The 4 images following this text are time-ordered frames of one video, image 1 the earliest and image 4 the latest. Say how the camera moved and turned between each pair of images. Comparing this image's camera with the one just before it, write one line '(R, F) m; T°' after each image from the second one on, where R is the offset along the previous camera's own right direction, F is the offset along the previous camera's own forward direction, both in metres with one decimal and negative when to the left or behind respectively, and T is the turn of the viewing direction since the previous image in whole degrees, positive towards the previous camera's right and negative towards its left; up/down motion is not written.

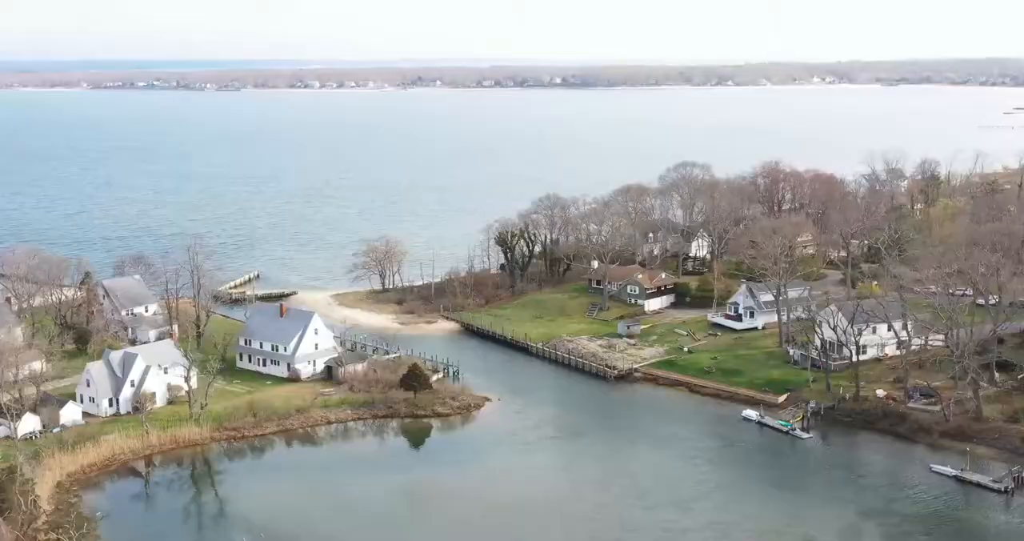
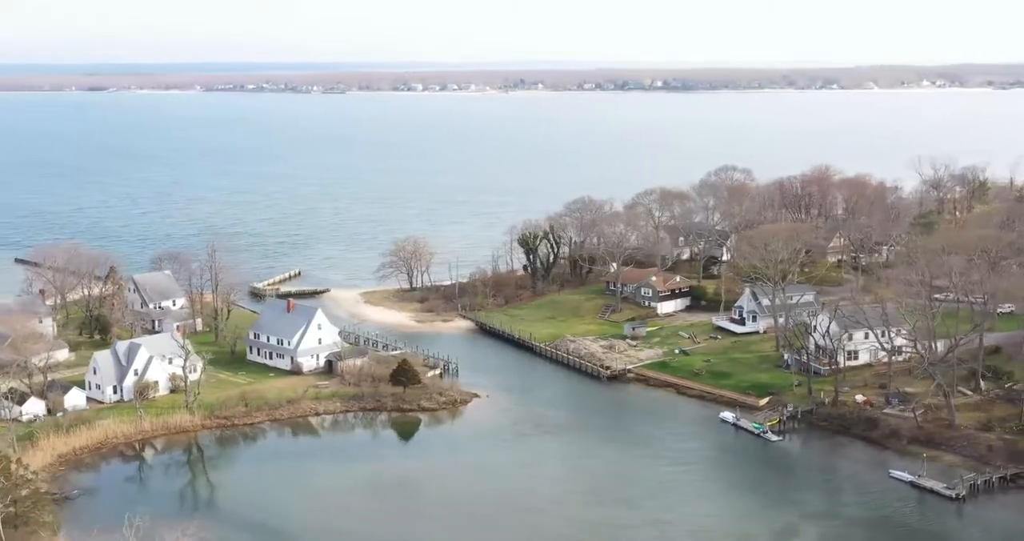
(+4.3, -0.8) m; -5°
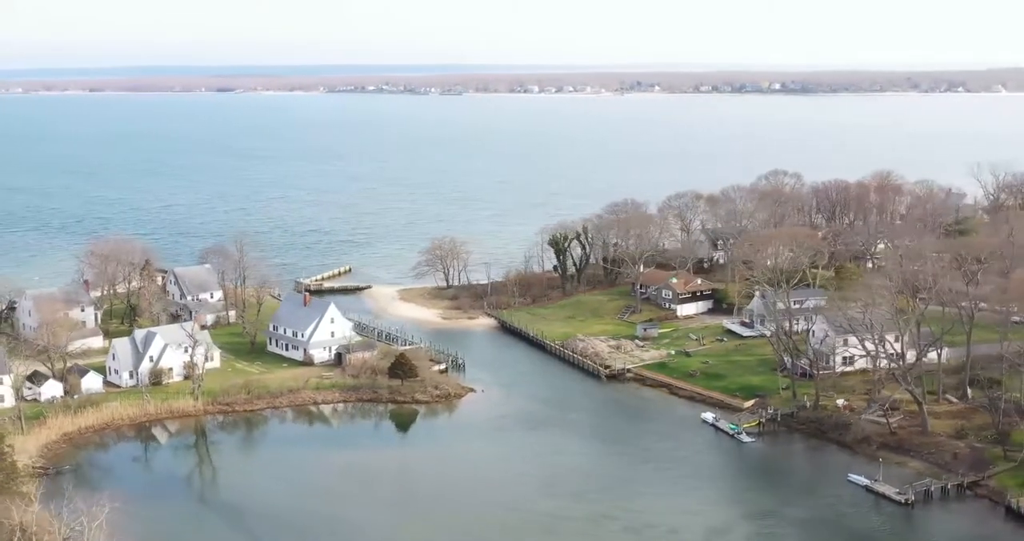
(+4.7, -1.0) m; -5°
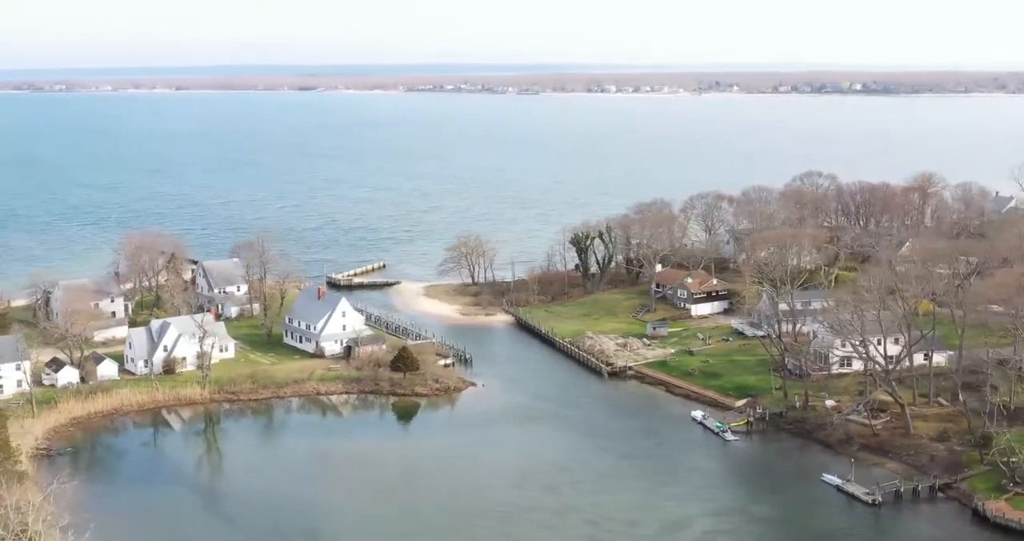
(+3.1, -0.7) m; -4°
